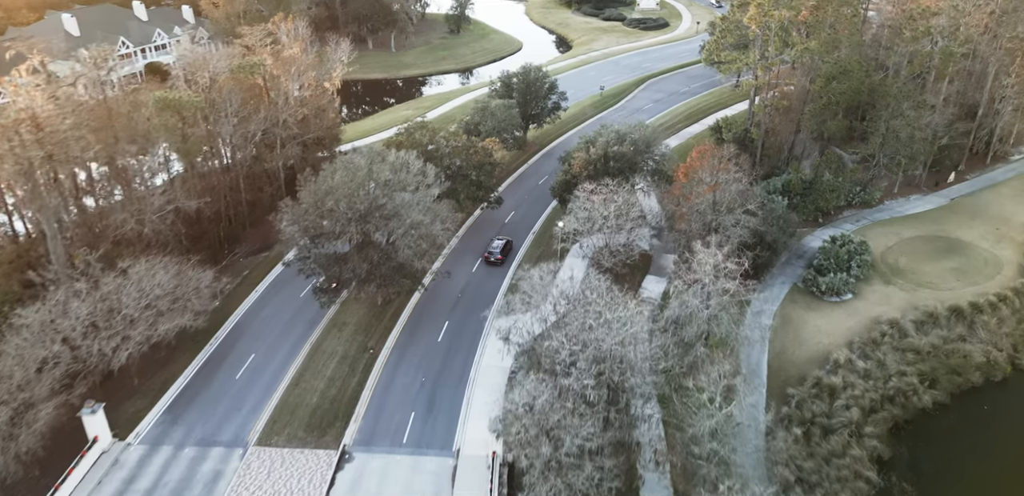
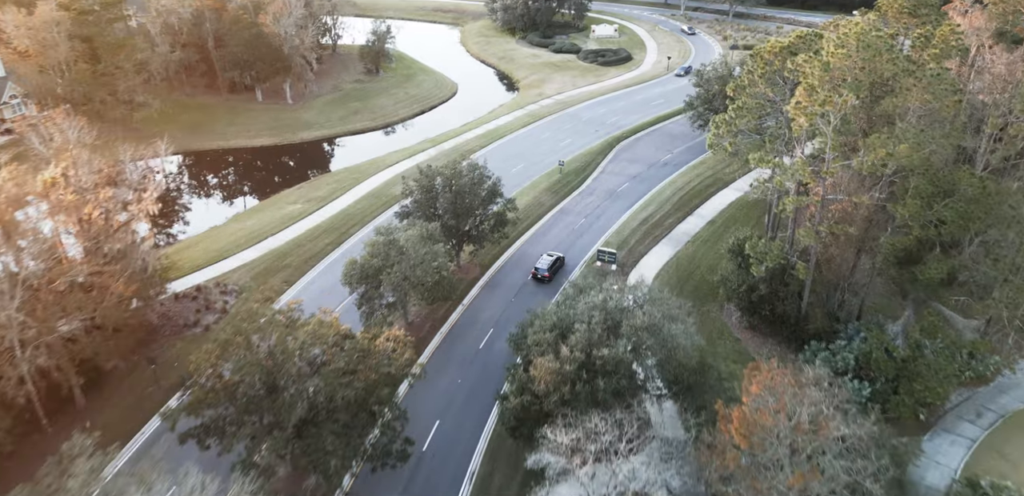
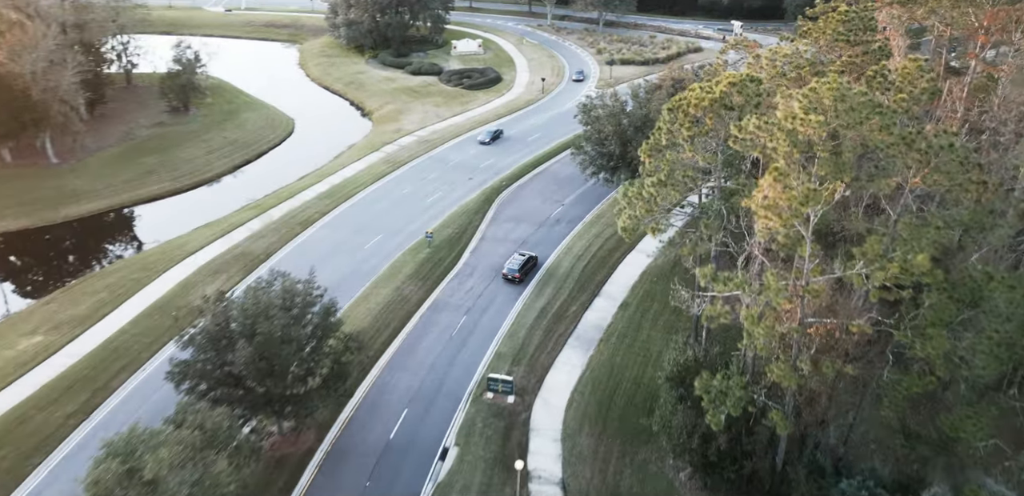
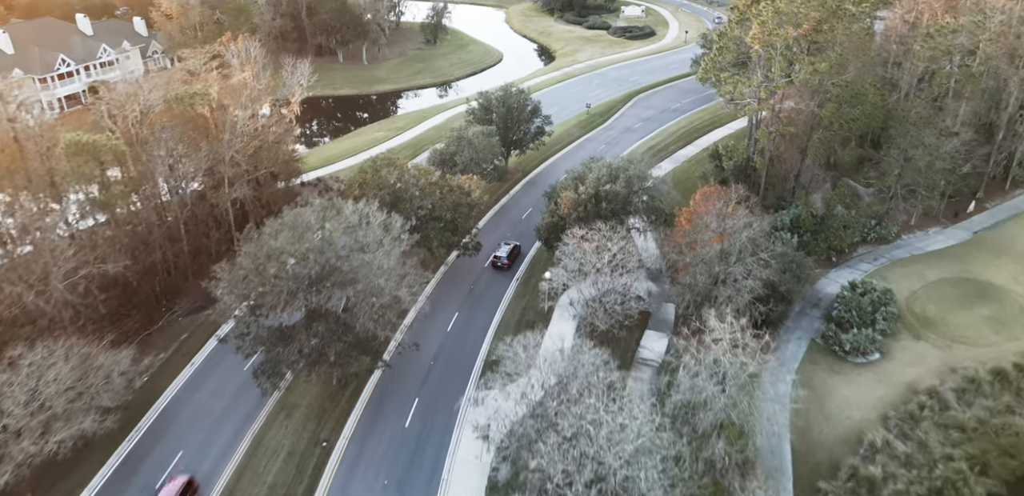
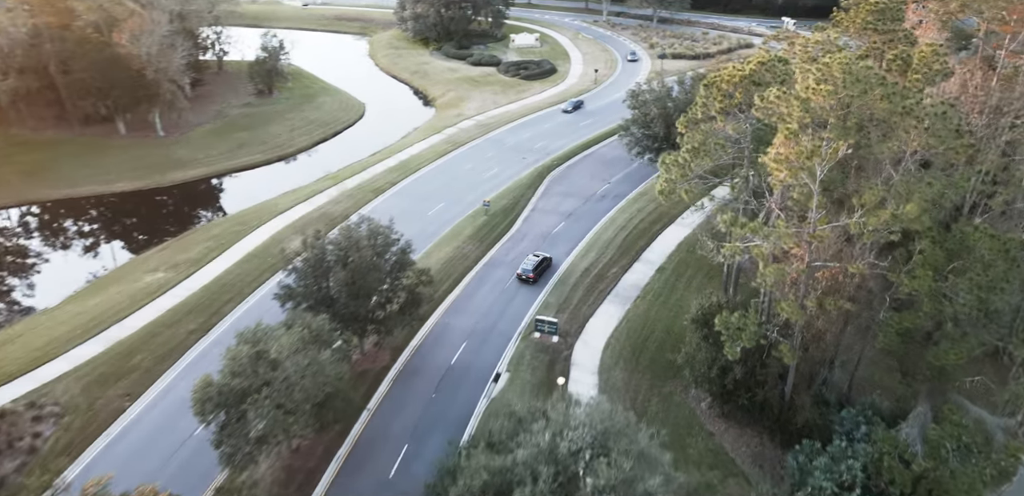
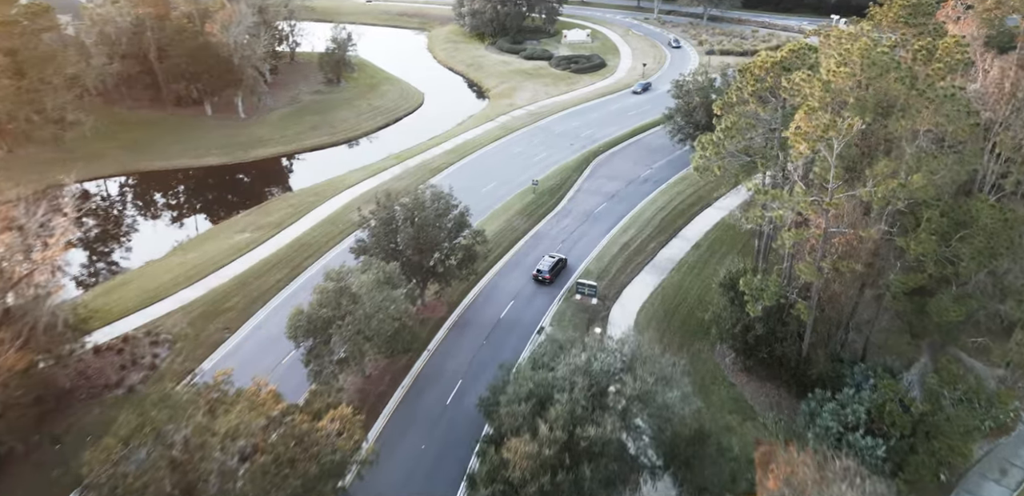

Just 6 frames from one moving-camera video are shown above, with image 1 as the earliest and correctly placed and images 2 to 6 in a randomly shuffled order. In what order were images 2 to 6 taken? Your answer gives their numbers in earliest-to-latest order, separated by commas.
4, 2, 6, 5, 3
